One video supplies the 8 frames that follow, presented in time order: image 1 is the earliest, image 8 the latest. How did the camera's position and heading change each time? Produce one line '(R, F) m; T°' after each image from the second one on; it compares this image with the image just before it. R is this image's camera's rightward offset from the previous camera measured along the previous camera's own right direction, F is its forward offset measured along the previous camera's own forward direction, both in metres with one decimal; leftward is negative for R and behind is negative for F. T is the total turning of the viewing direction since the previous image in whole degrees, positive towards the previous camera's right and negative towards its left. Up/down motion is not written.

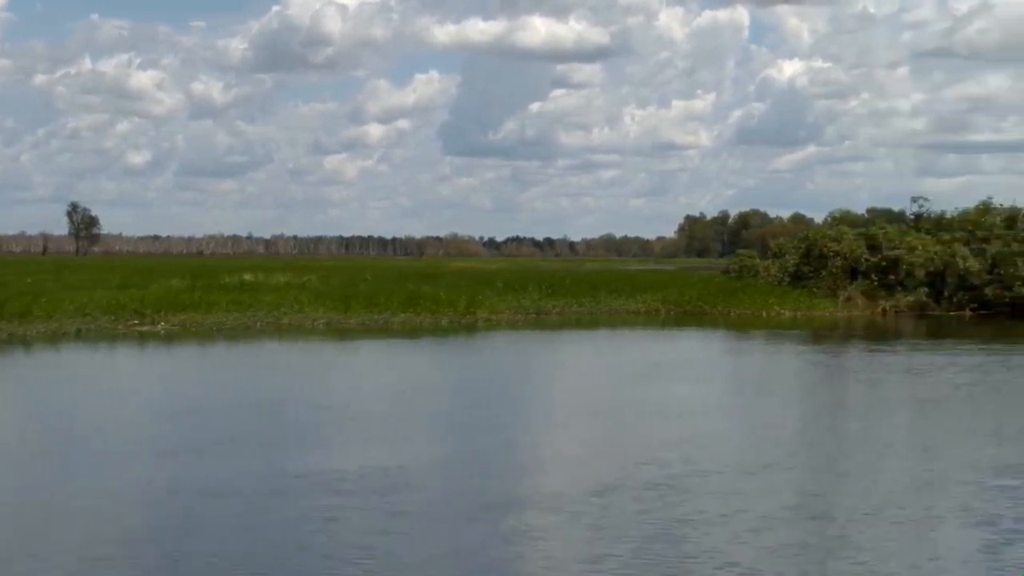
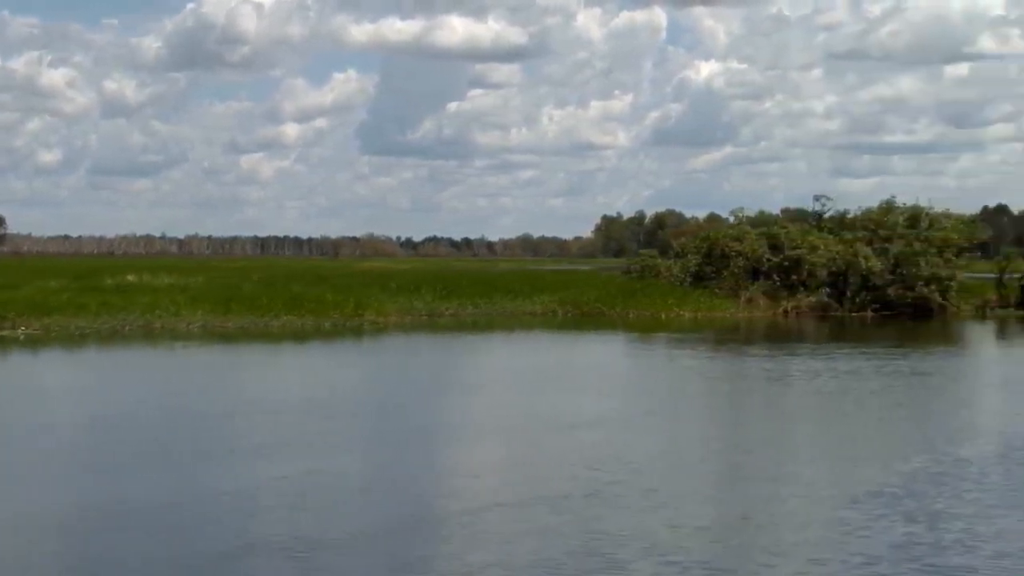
(-0.3, +0.4) m; +3°
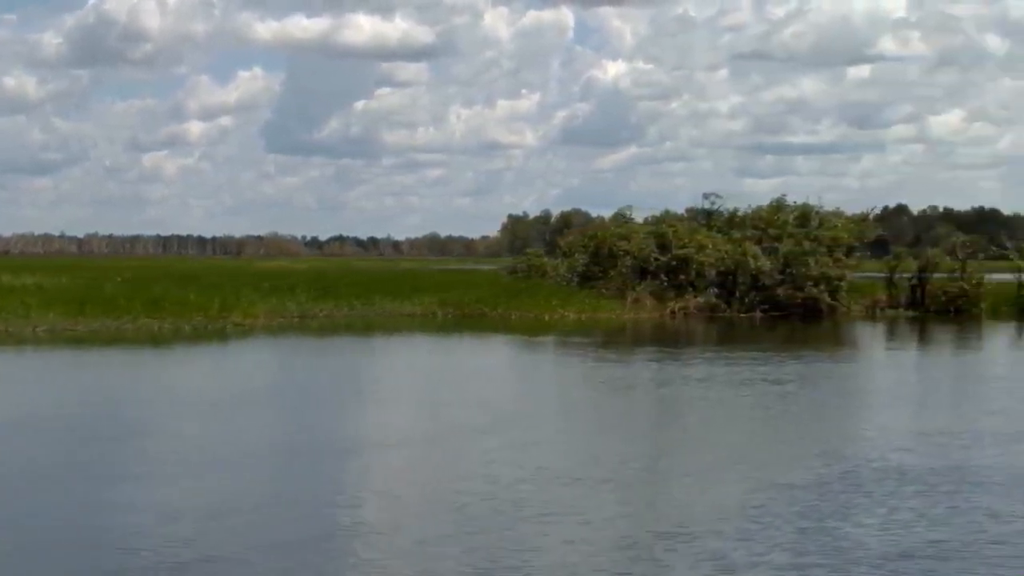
(+0.8, +1.4) m; +3°
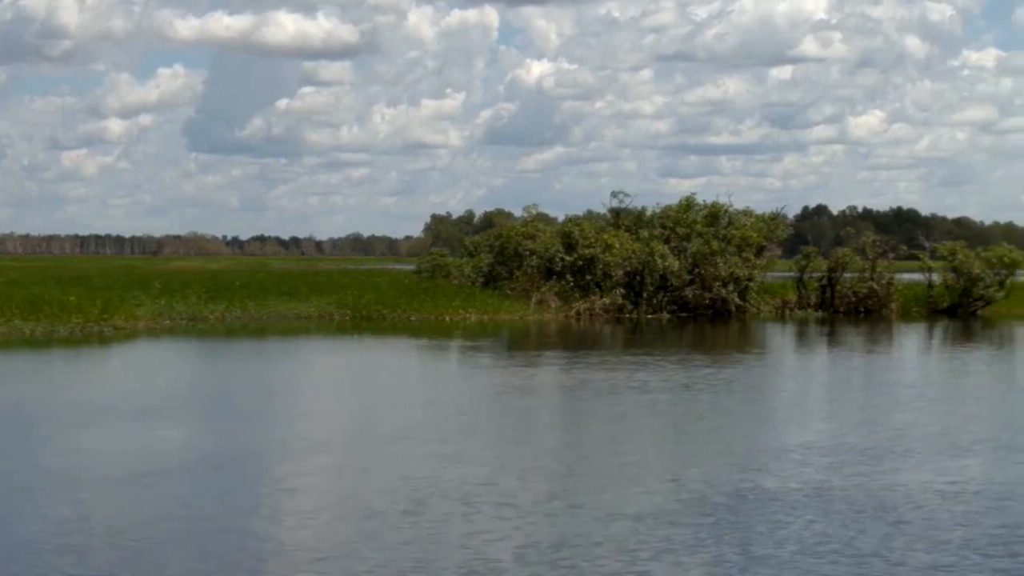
(+0.7, +1.2) m; +3°
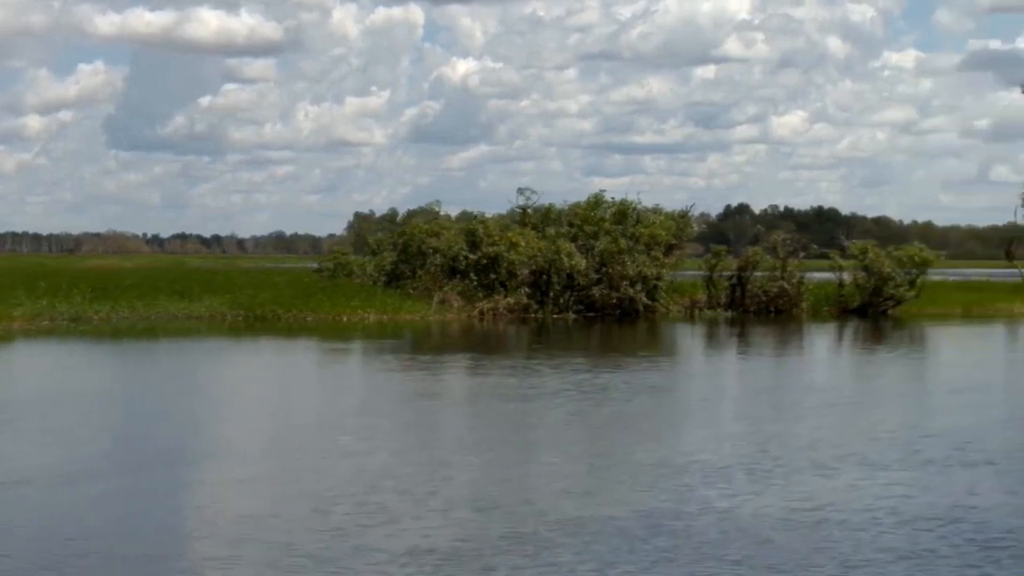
(+0.7, +1.2) m; +3°
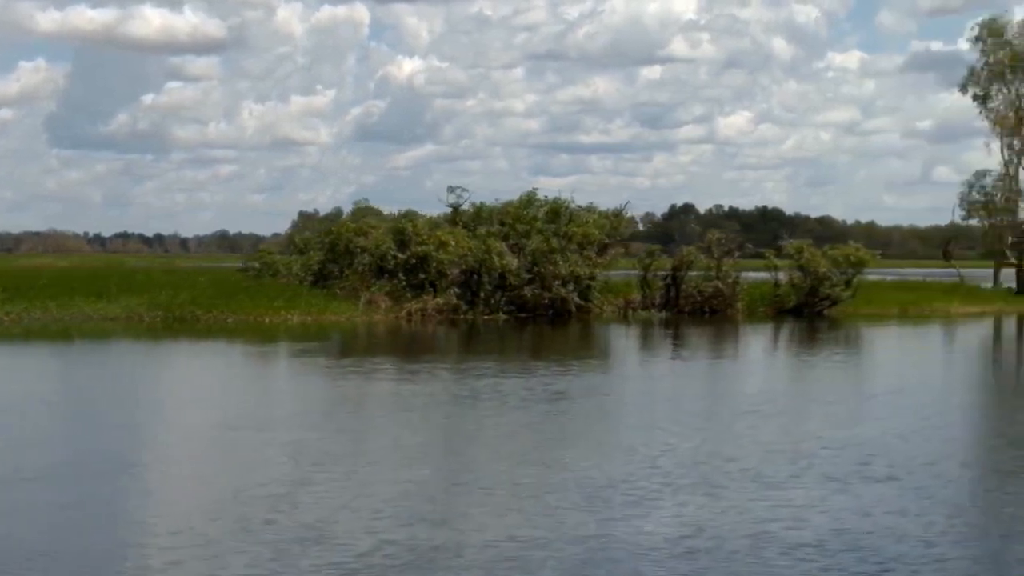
(+0.5, +0.9) m; +2°
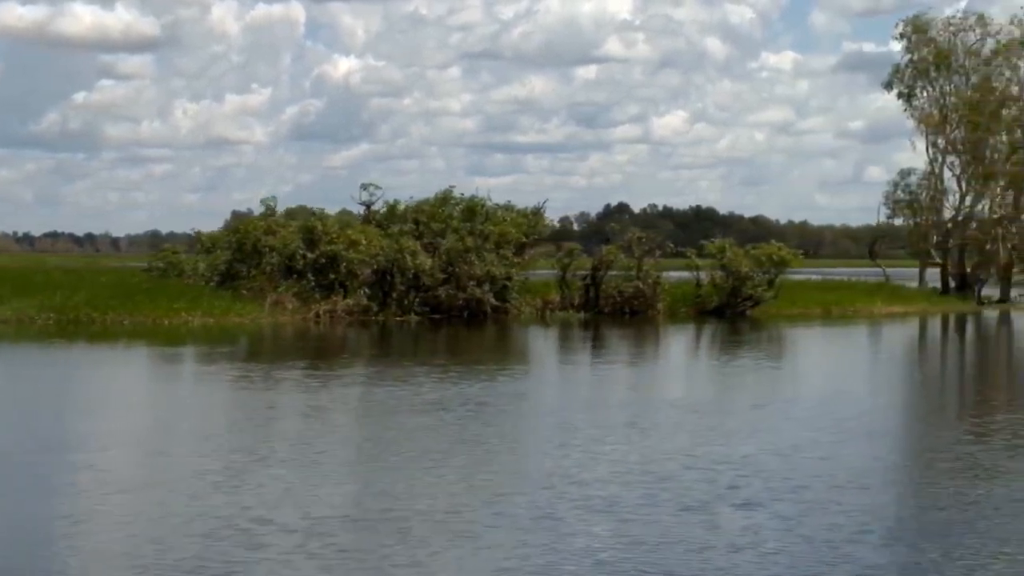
(+0.7, +1.2) m; +2°
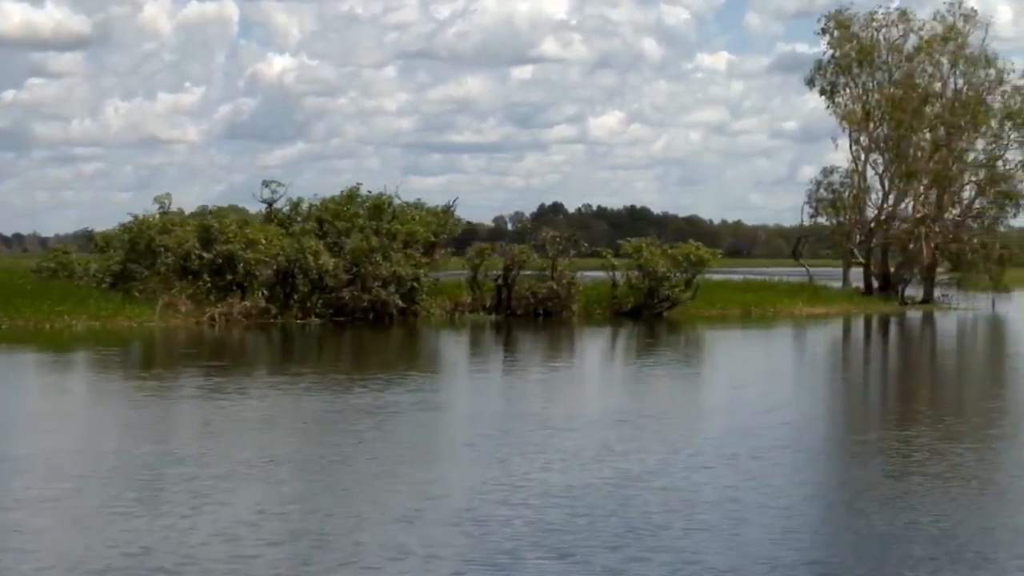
(+0.8, +1.6) m; +2°
